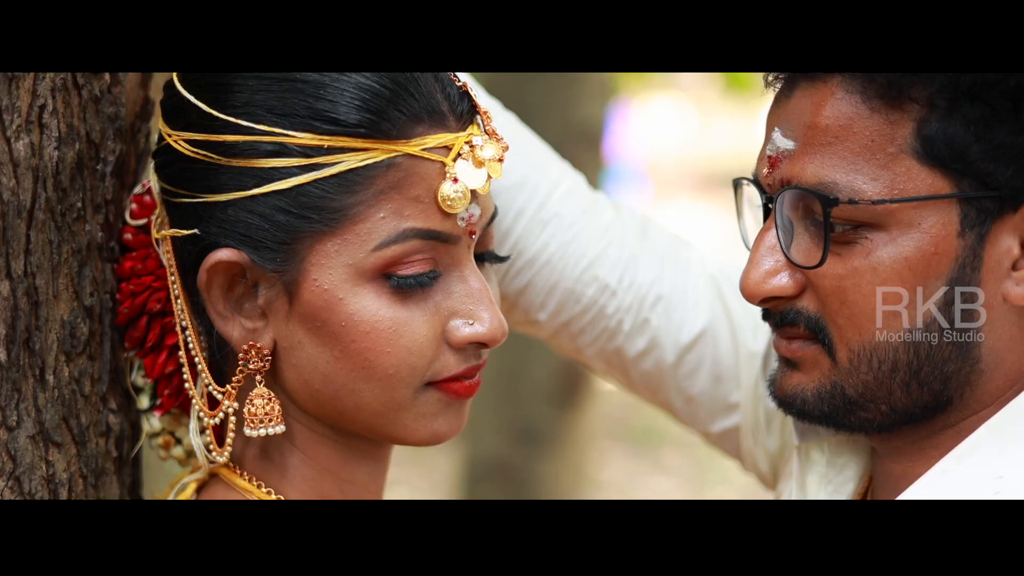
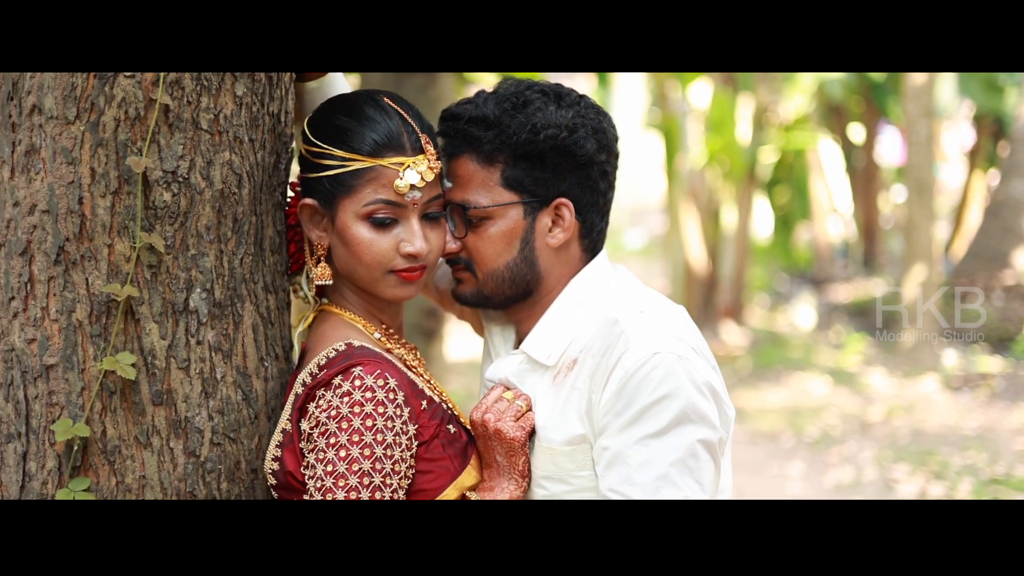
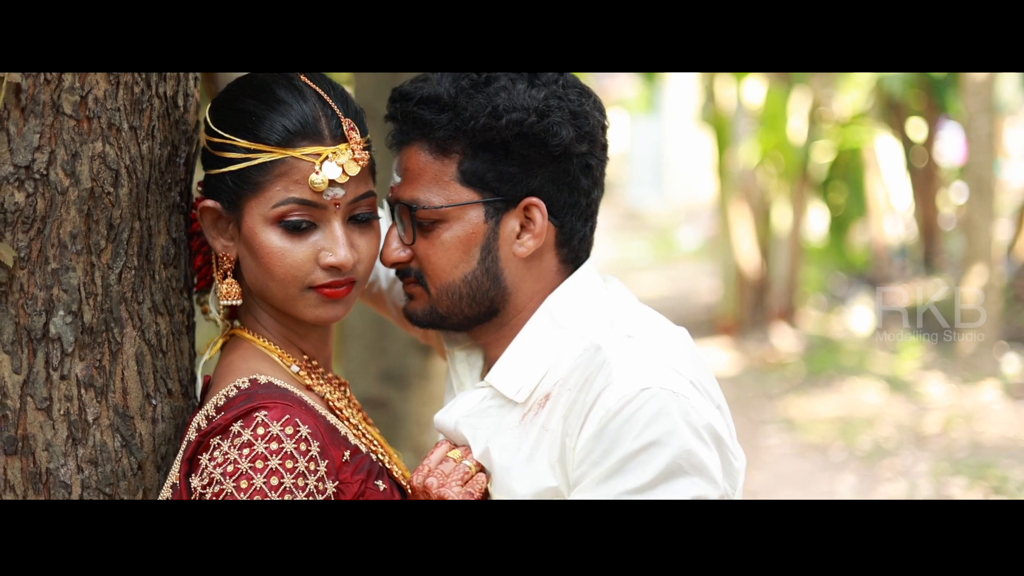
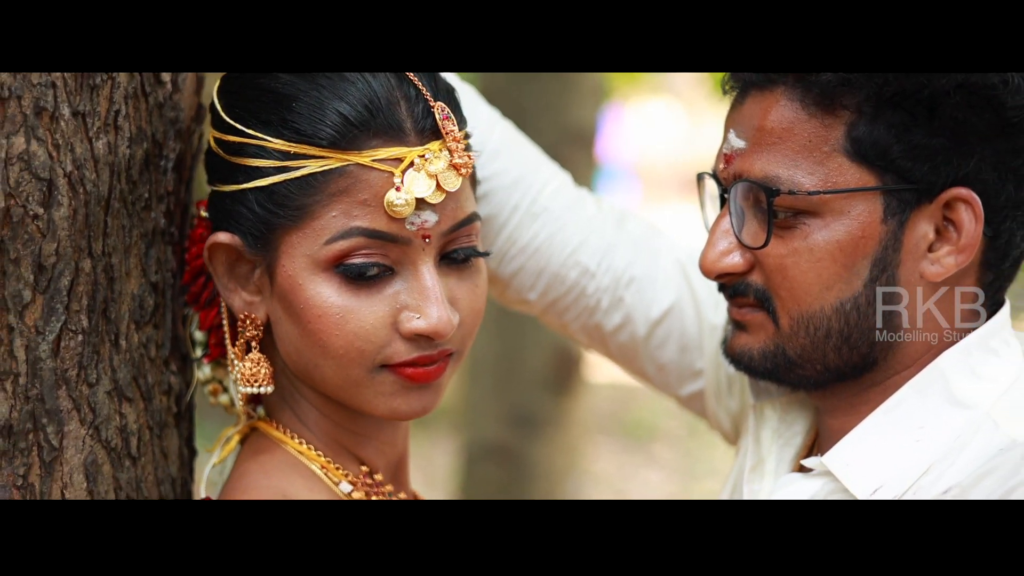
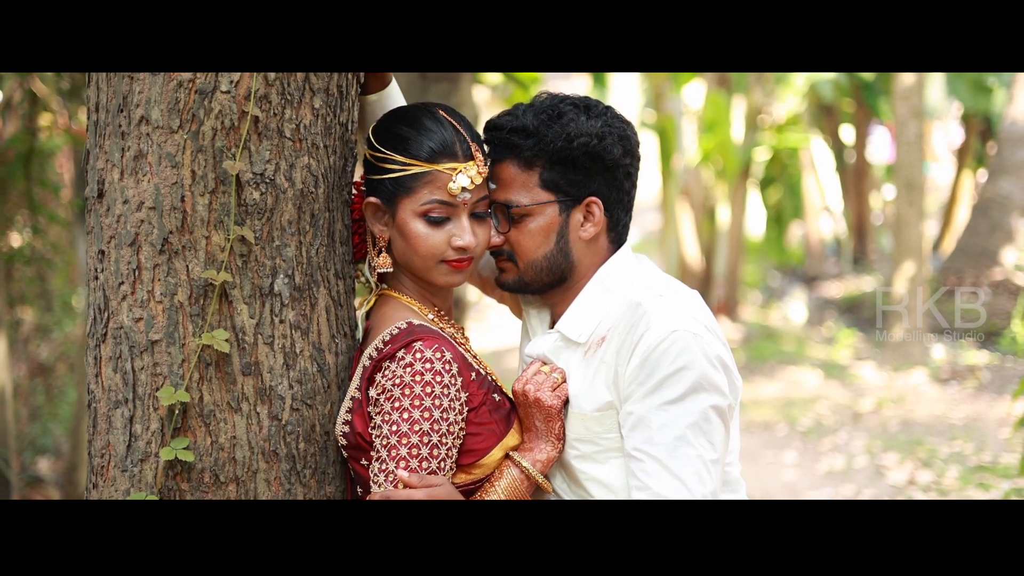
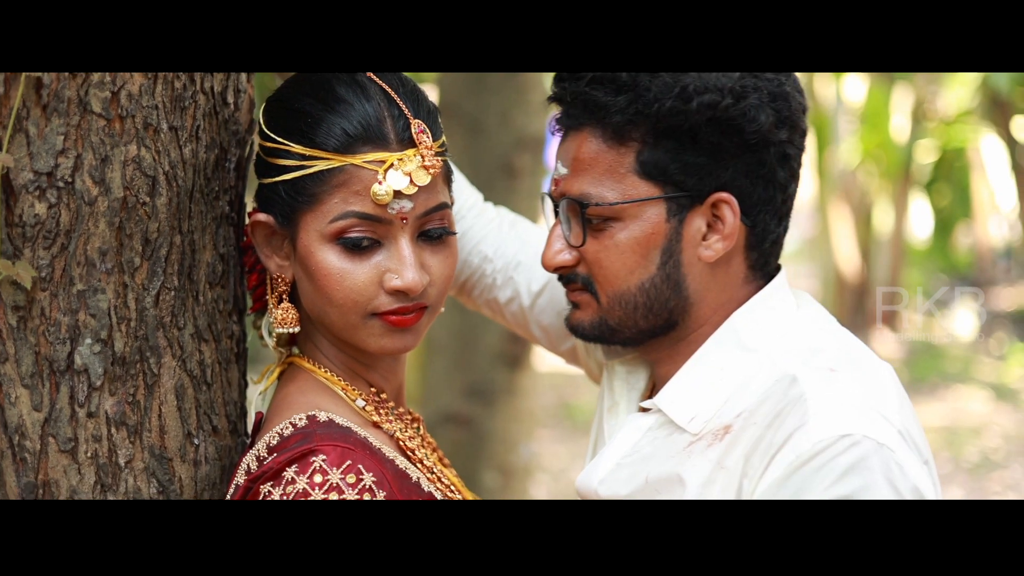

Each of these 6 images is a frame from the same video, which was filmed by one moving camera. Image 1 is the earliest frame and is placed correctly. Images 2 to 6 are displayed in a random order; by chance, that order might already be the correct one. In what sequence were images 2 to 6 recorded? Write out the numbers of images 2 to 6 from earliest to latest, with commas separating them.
4, 6, 3, 2, 5
